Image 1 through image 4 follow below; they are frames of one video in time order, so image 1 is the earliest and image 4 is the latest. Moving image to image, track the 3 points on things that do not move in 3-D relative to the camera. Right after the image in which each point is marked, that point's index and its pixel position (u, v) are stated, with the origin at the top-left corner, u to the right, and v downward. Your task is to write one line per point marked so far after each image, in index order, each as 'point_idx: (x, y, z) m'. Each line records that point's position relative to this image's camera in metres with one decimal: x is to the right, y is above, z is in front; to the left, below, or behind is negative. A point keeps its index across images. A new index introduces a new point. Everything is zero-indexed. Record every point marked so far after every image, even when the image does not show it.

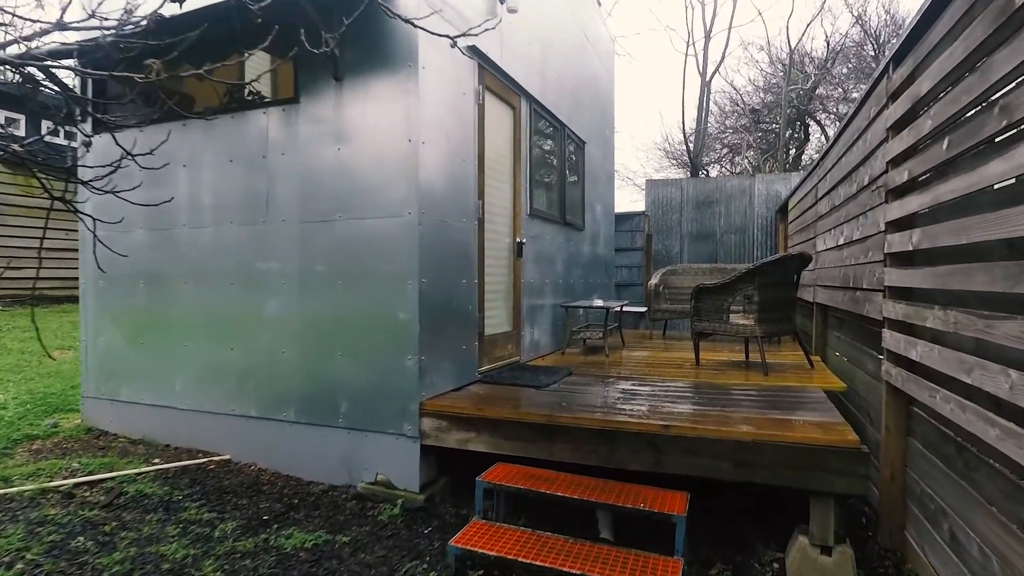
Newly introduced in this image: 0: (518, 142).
0: (0.0, +1.0, +4.1) m
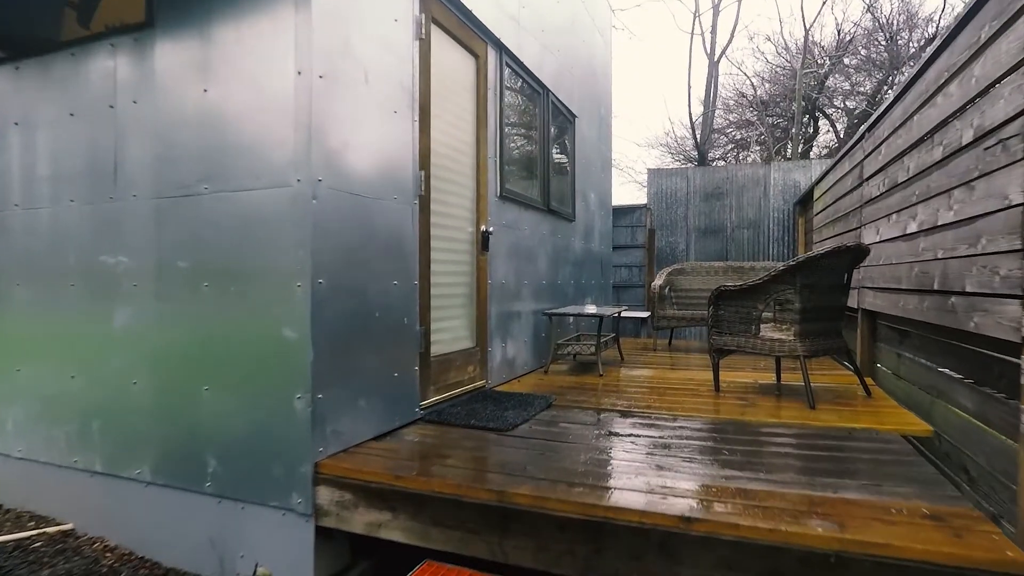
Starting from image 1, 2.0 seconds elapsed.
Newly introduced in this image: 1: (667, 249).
0: (-0.2, +1.0, +3.2) m
1: (+1.9, +0.5, +7.4) m
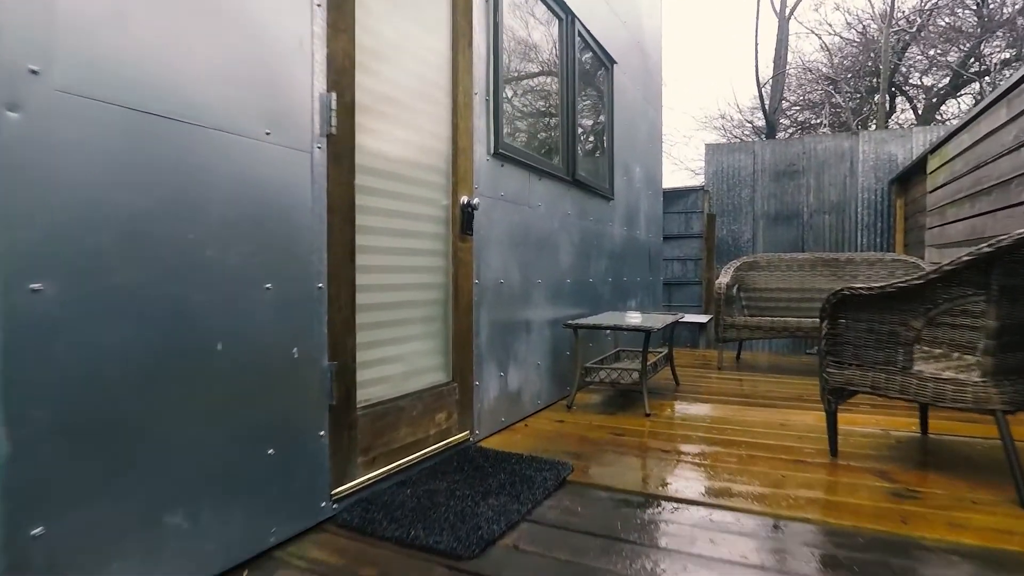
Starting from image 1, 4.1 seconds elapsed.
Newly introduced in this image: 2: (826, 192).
0: (-0.2, +1.0, +2.1) m
1: (+2.2, +0.5, +6.1) m
2: (+3.1, +0.9, +5.8) m
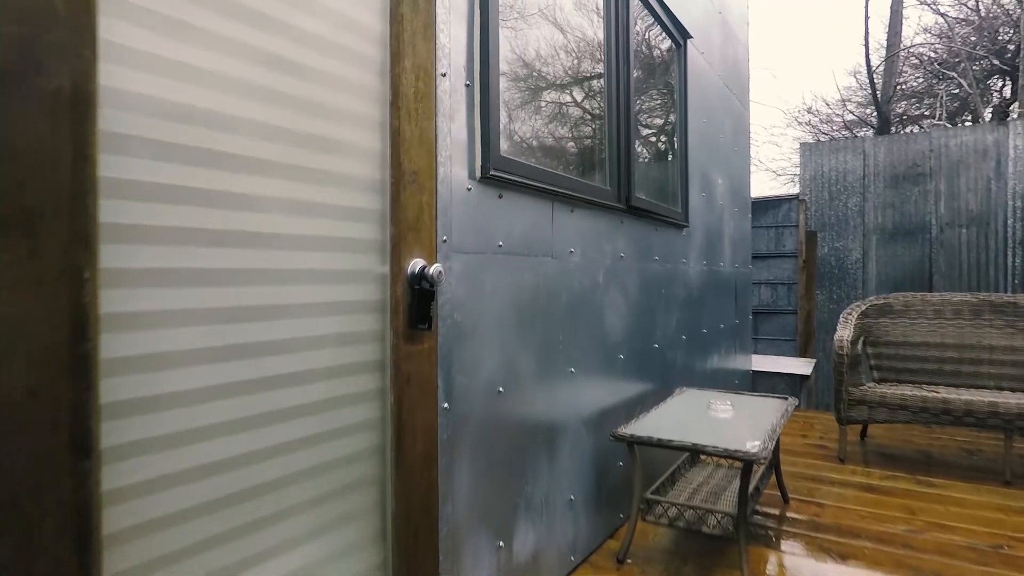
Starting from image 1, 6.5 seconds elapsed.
0: (-0.2, +0.7, +1.2) m
1: (+2.7, +0.2, +4.9) m
2: (+3.4, +0.7, +4.5) m
